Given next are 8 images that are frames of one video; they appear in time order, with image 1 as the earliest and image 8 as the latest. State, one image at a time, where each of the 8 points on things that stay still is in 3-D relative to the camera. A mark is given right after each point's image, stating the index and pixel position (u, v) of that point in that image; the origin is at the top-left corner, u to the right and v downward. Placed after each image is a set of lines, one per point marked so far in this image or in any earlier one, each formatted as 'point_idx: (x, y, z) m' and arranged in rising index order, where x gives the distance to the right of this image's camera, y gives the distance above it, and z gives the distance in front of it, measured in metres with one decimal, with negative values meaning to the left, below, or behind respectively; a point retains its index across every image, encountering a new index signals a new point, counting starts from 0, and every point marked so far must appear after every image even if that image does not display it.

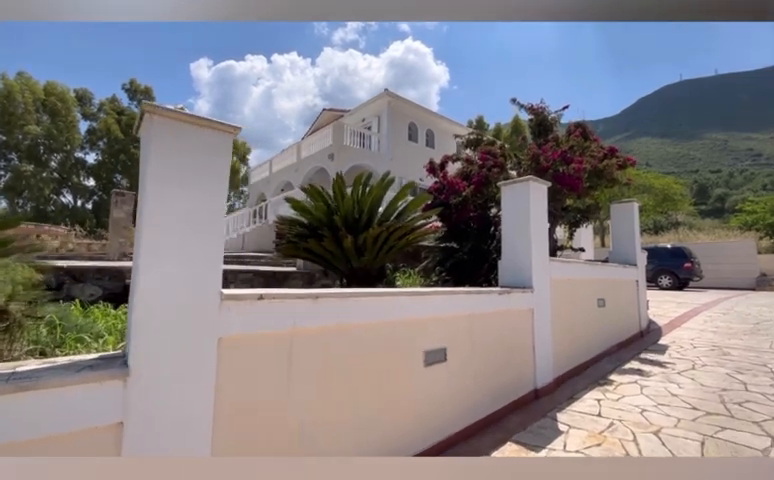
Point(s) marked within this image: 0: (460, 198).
0: (+1.2, +0.7, +7.1) m
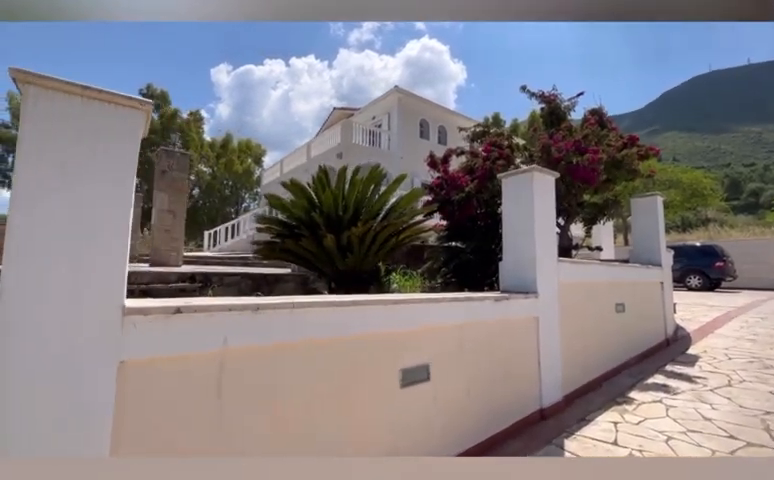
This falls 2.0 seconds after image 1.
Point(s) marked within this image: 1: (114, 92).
0: (+1.1, +0.7, +6.5) m
1: (-1.2, +0.7, +1.9) m
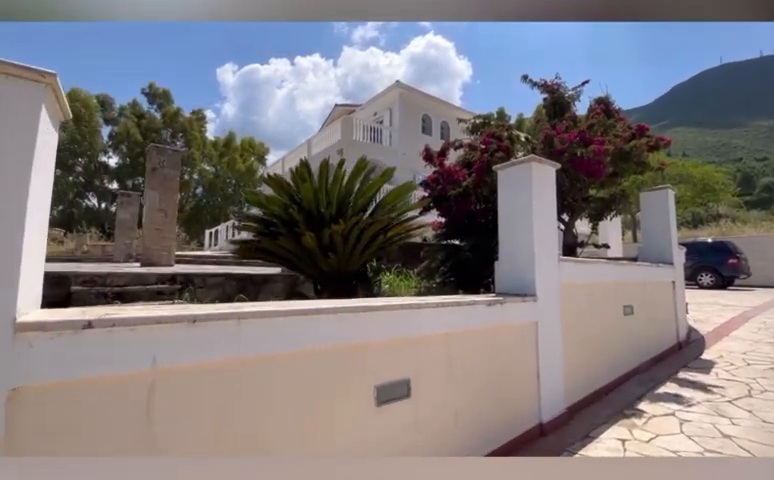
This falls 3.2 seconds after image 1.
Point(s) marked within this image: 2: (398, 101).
0: (+1.0, +0.7, +6.2) m
1: (-1.4, +0.7, +1.6) m
2: (+0.4, +5.5, +17.1) m
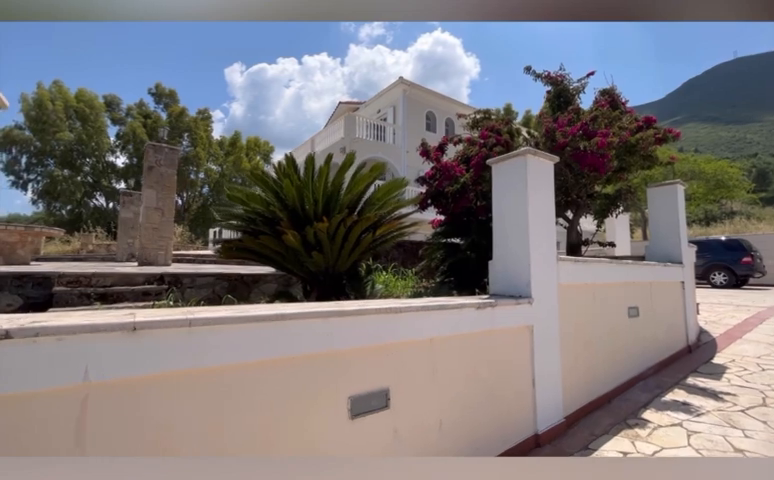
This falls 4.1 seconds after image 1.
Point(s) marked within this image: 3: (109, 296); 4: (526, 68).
0: (+1.0, +0.8, +5.9) m
1: (-1.6, +0.7, +1.4) m
2: (+0.6, +5.6, +16.9) m
3: (-3.1, -0.6, +4.8) m
4: (+2.3, +2.9, +7.2) m
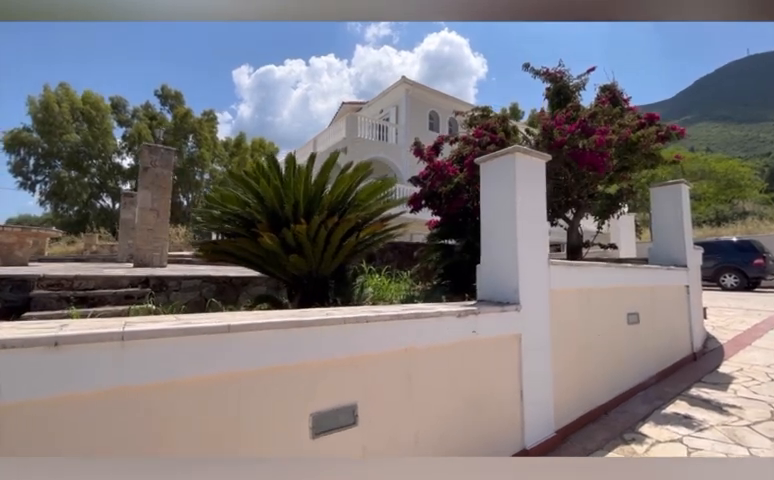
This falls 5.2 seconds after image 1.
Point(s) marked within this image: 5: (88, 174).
0: (+0.9, +0.7, +5.7) m
1: (-1.8, +0.6, +1.3) m
2: (+0.7, +5.5, +16.7) m
3: (-3.2, -0.6, +4.6) m
4: (+2.3, +2.9, +7.0) m
5: (-12.8, +2.8, +18.5) m
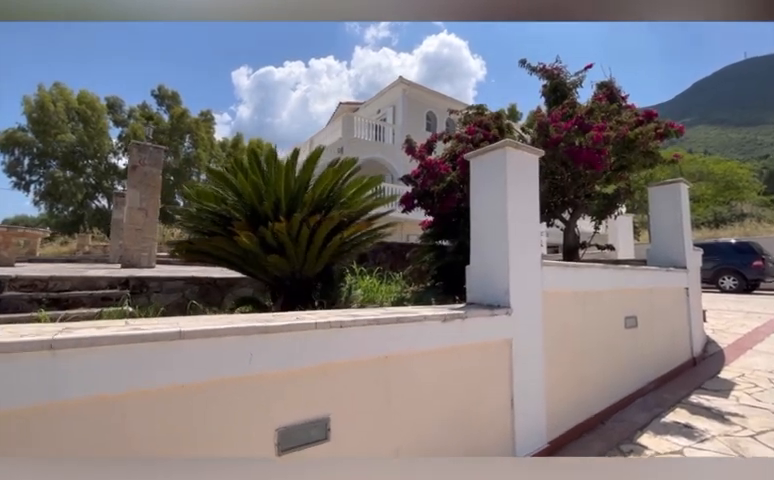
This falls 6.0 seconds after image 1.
0: (+0.7, +0.7, +5.6) m
1: (-1.9, +0.7, +1.1) m
2: (+0.5, +5.5, +16.6) m
3: (-3.3, -0.6, +4.4) m
4: (+2.1, +2.9, +6.9) m
5: (-13.0, +2.8, +18.3) m
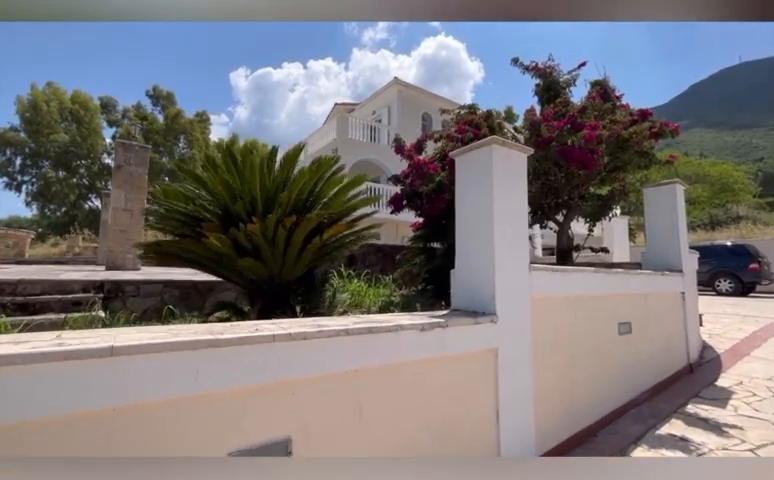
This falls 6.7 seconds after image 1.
0: (+0.6, +0.7, +5.4) m
1: (-2.0, +0.7, +0.9) m
2: (+0.3, +5.4, +16.4) m
3: (-3.5, -0.6, +4.2) m
4: (+2.0, +2.8, +6.7) m
5: (-13.2, +2.8, +18.0) m
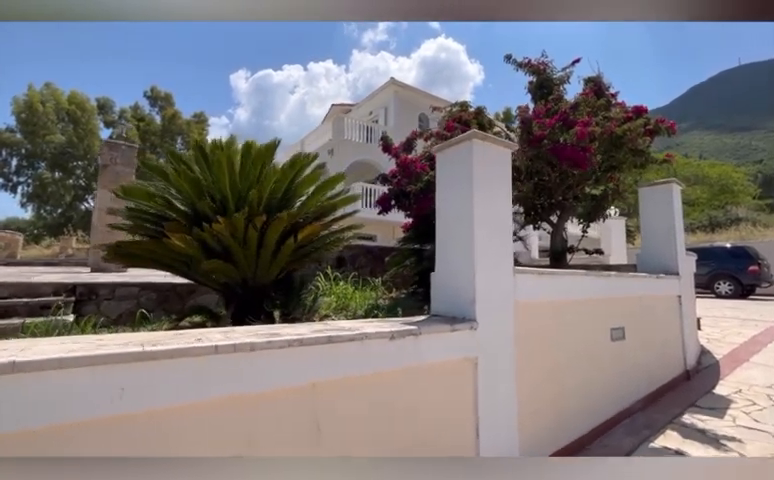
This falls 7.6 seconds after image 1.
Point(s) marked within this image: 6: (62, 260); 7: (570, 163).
0: (+0.4, +0.7, +5.2) m
1: (-2.2, +0.7, +0.7) m
2: (+0.1, +5.4, +16.2) m
3: (-3.7, -0.7, +4.0) m
4: (+1.8, +2.8, +6.5) m
5: (-13.4, +2.7, +17.8) m
6: (-10.7, -0.6, +14.0) m
7: (+2.2, +0.9, +5.1) m
